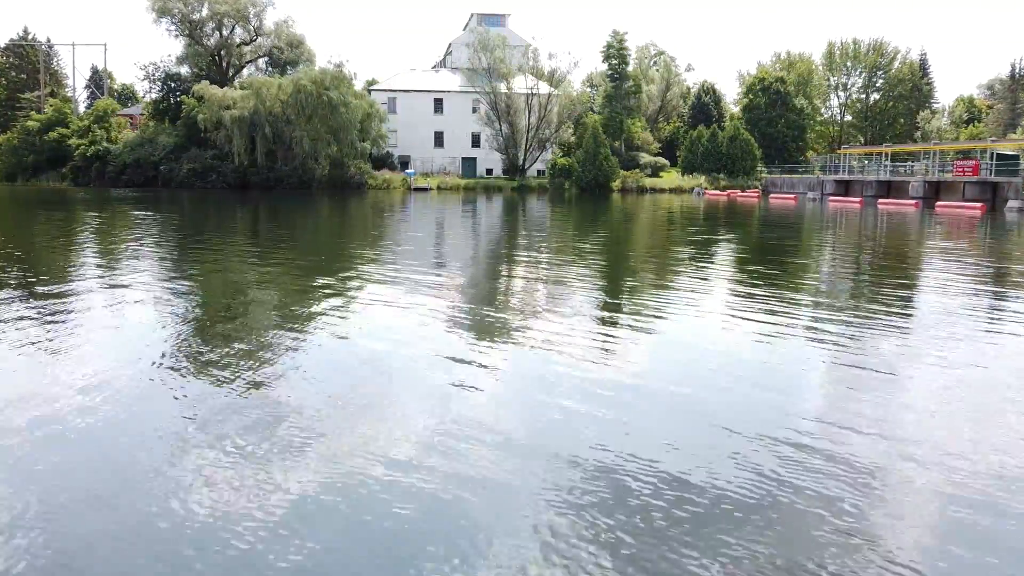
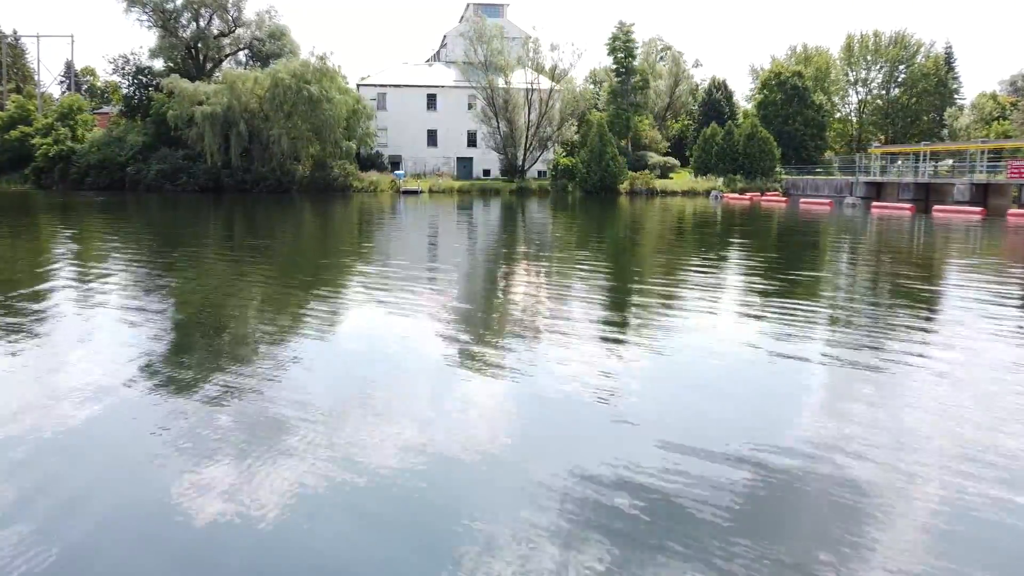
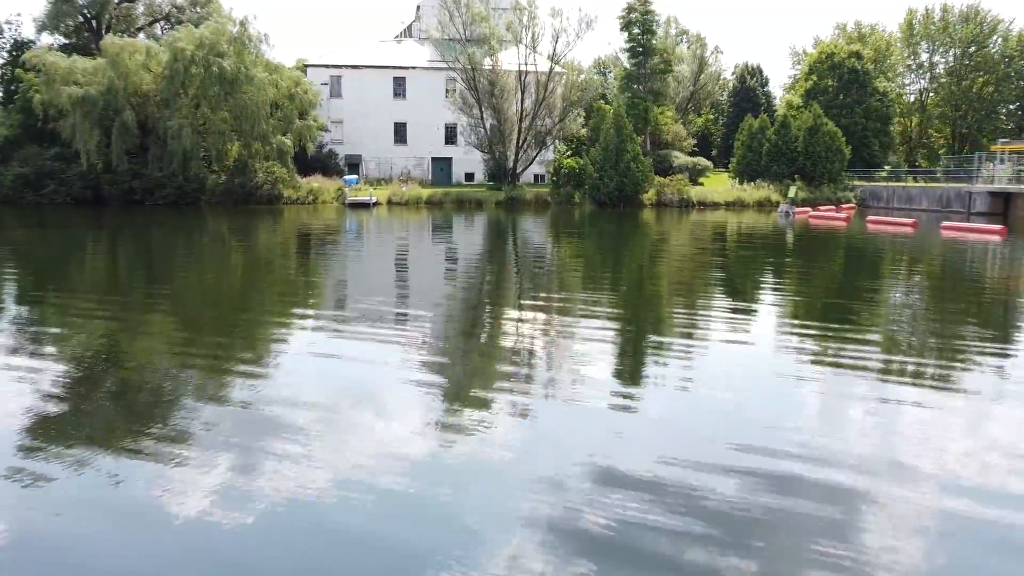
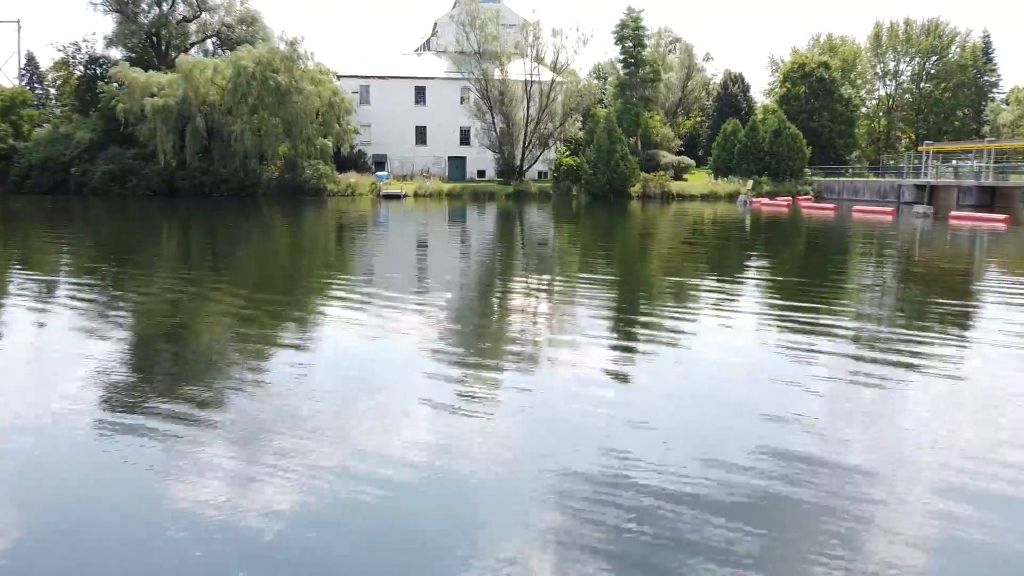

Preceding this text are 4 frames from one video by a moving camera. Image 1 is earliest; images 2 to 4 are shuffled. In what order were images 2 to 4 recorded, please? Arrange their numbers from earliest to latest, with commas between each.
2, 4, 3
